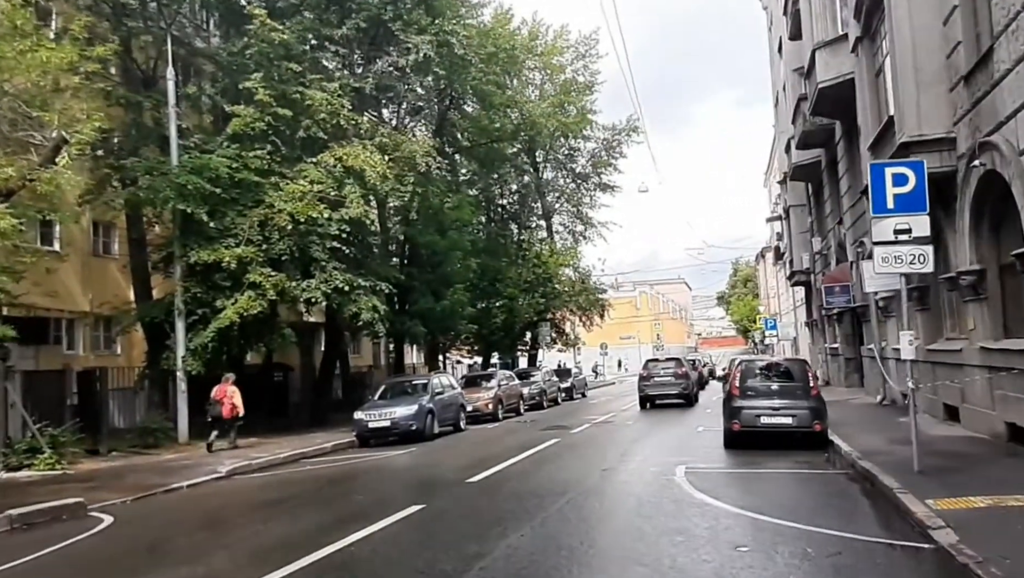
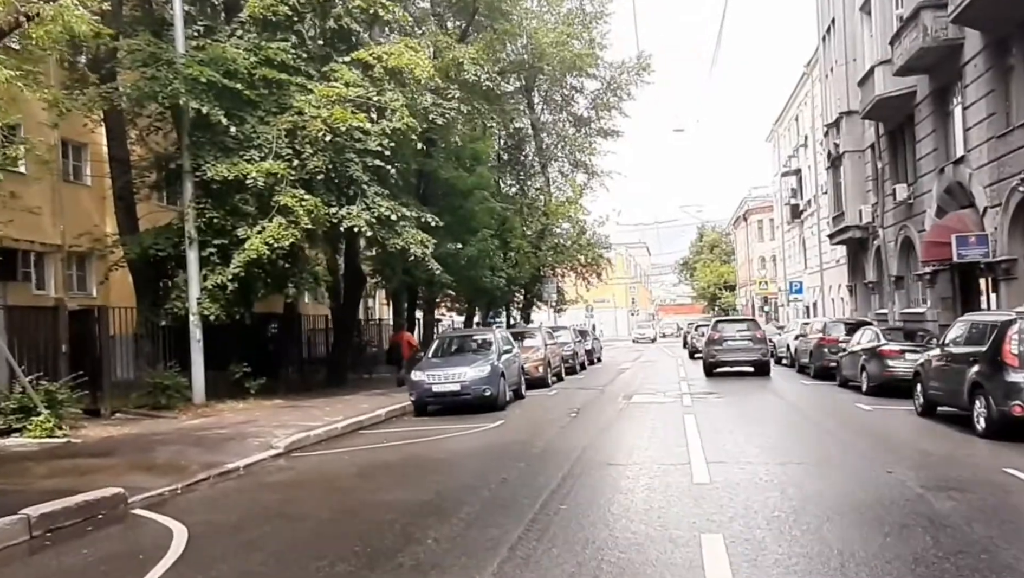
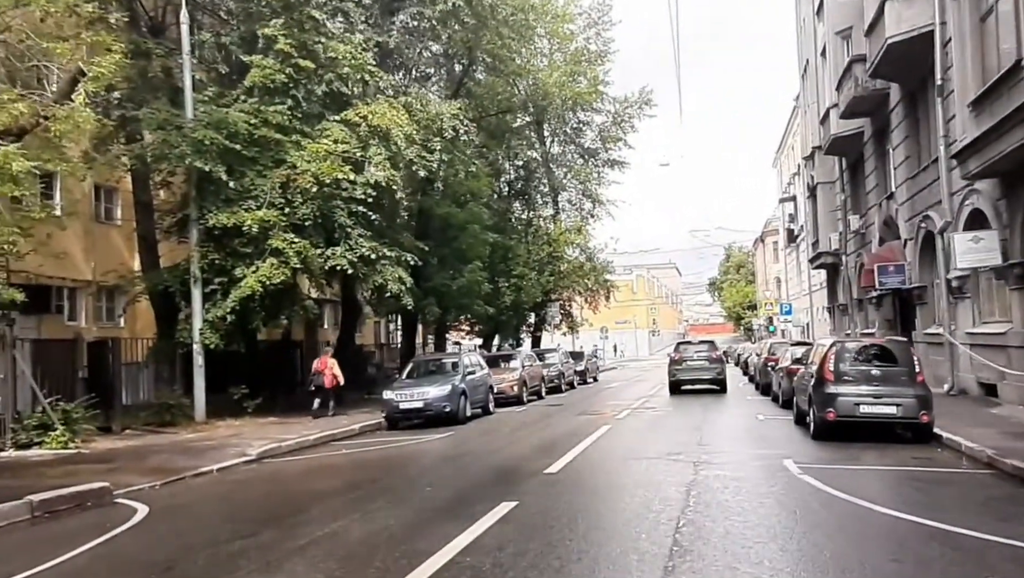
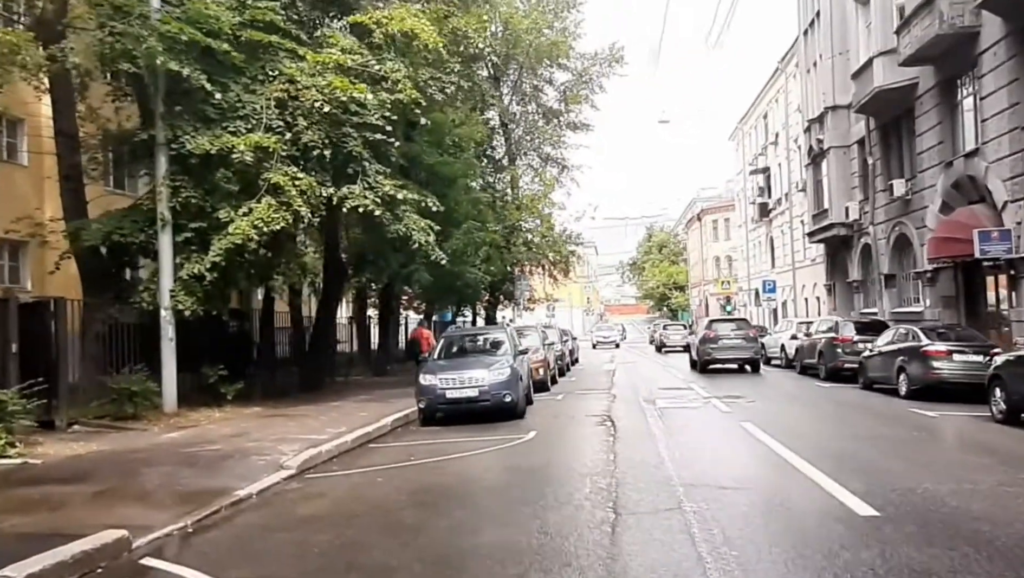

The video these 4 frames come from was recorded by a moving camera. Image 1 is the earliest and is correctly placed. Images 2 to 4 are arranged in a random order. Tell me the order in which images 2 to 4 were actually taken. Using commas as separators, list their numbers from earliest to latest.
3, 2, 4
